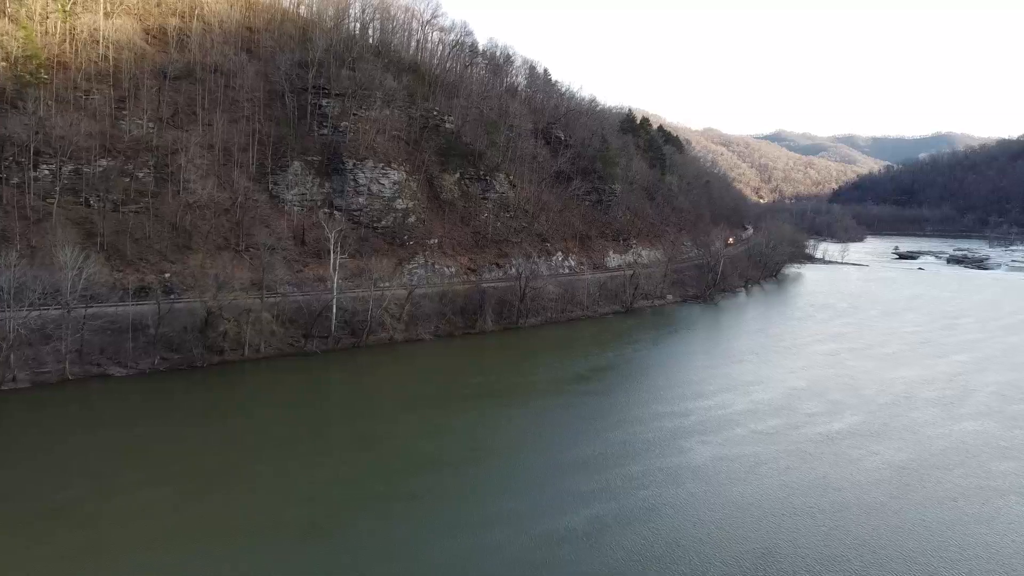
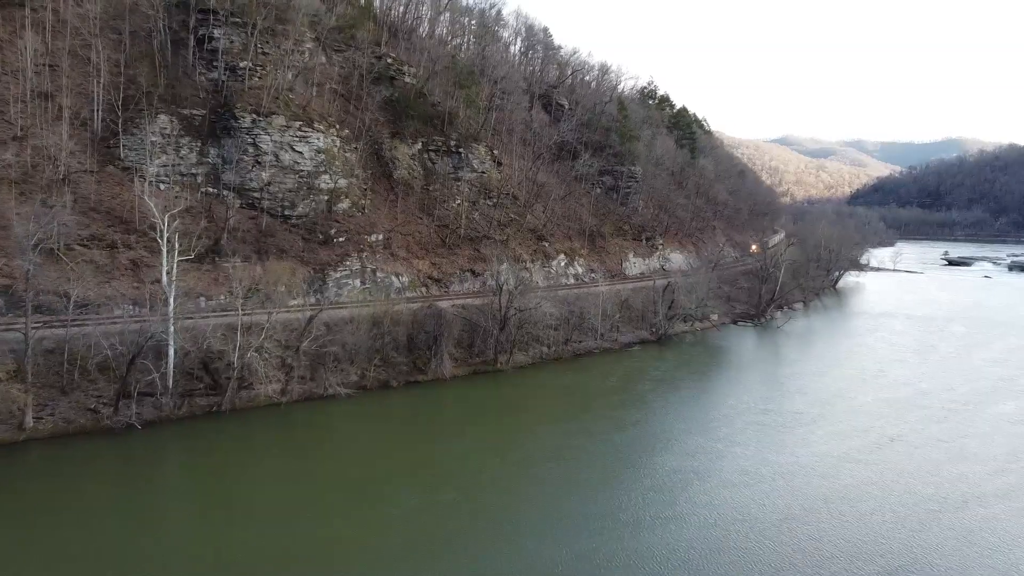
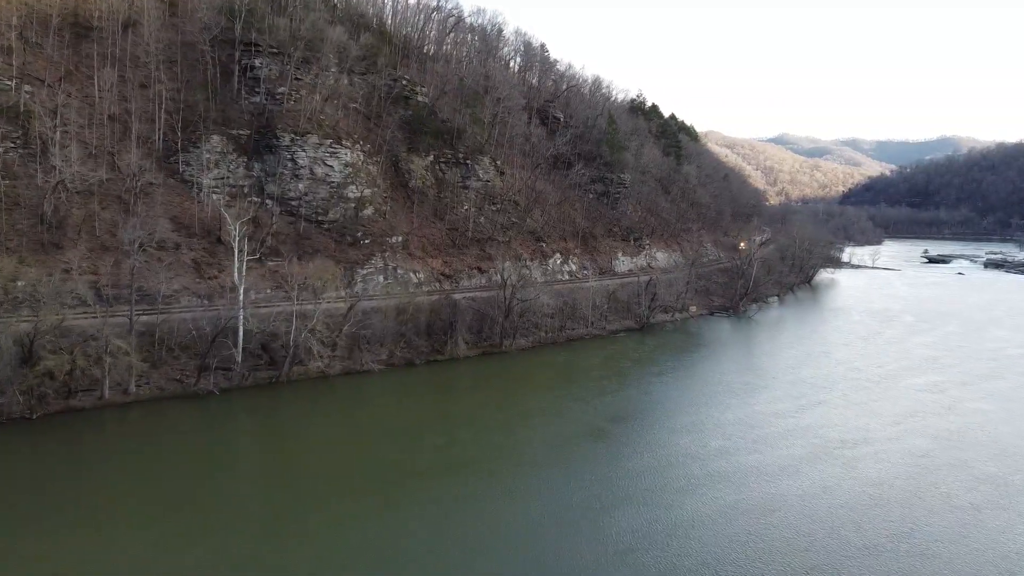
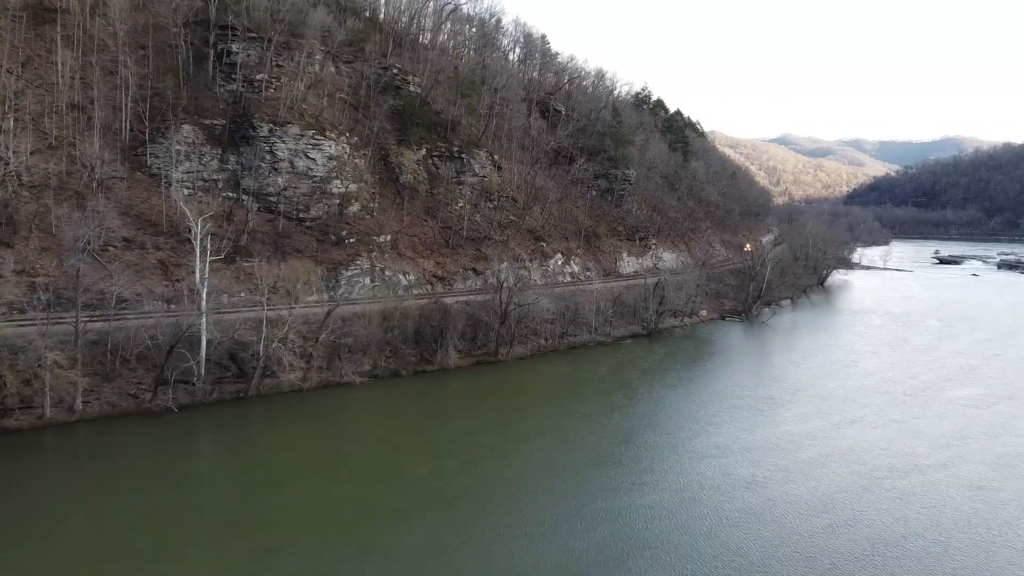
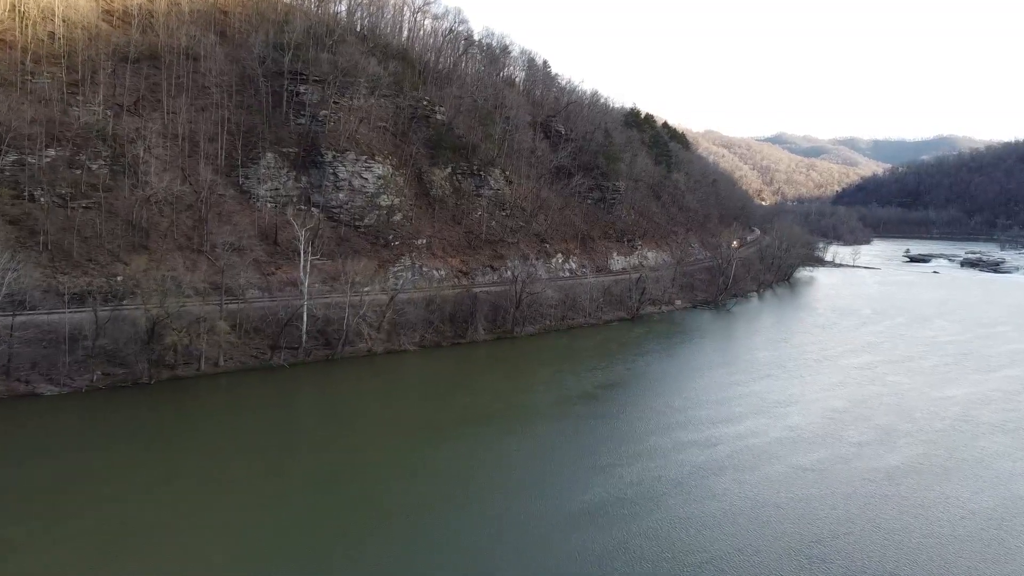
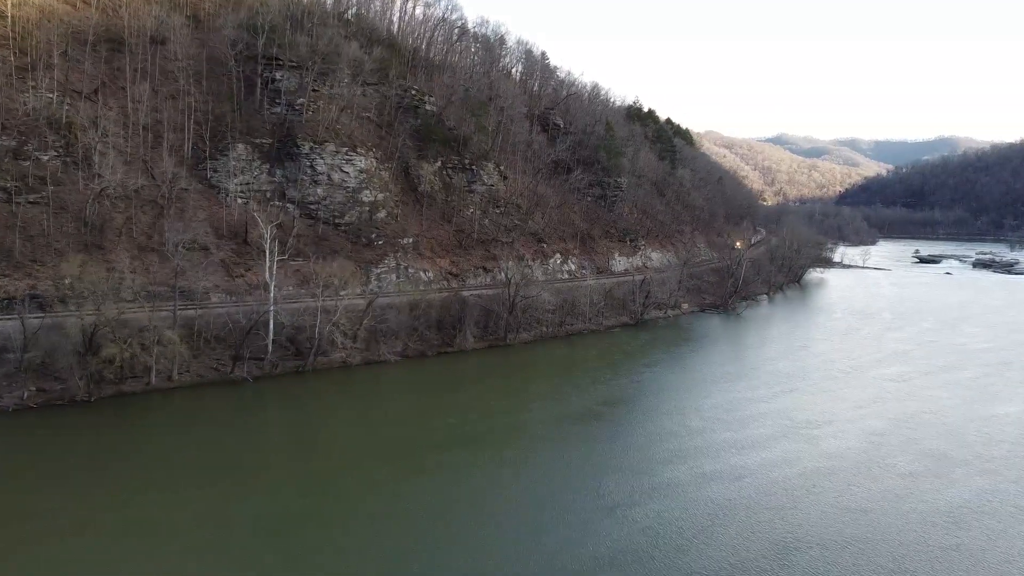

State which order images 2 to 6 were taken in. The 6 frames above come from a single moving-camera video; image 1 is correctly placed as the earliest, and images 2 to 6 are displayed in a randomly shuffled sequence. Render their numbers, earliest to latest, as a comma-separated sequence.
5, 6, 3, 4, 2
